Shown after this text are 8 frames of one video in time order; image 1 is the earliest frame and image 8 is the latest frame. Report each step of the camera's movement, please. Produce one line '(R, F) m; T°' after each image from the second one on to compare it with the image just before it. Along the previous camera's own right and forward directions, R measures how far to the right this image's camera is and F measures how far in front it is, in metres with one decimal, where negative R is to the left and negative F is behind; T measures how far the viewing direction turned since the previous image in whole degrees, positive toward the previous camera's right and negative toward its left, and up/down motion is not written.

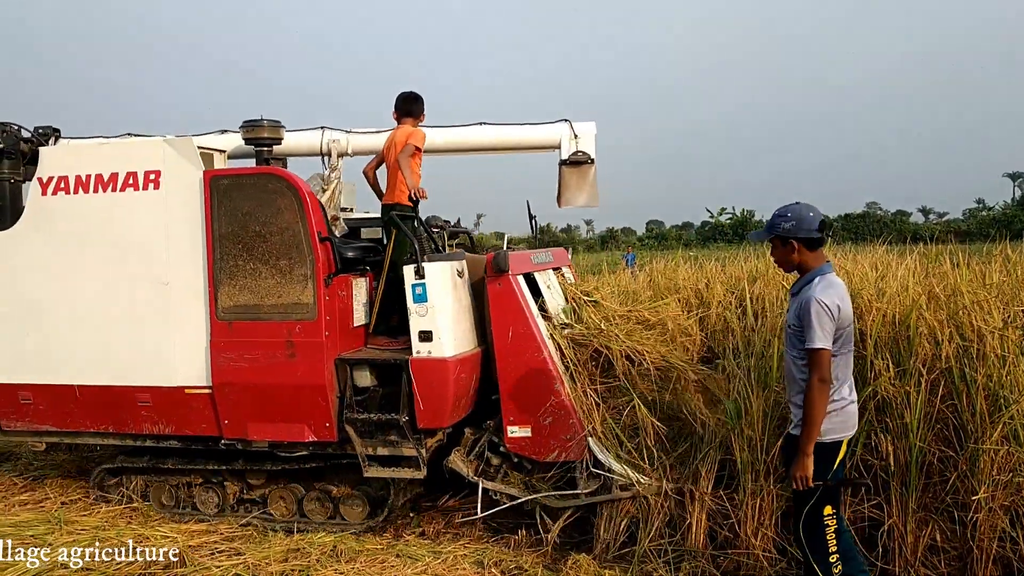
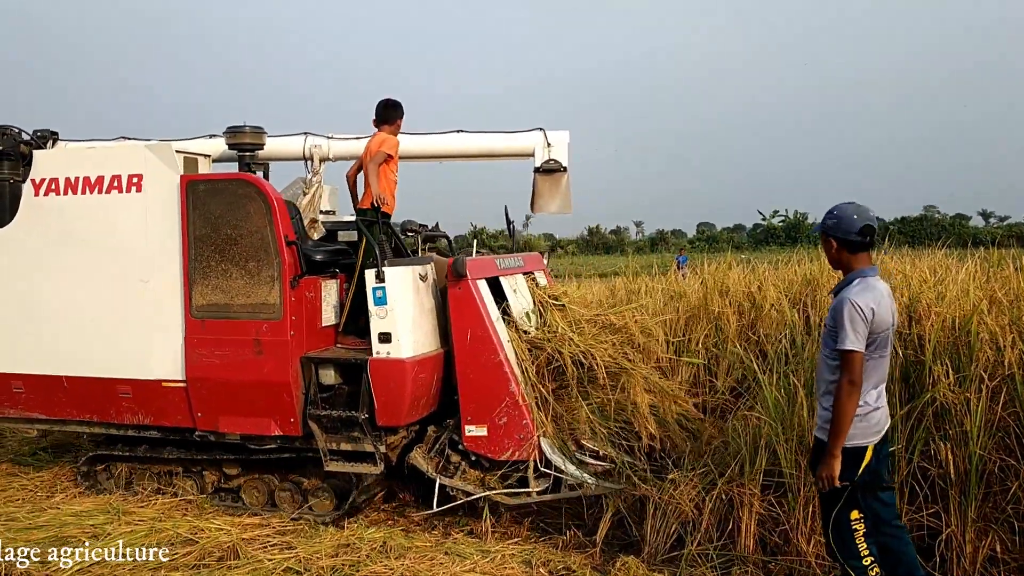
(+0.4, -0.1) m; -4°
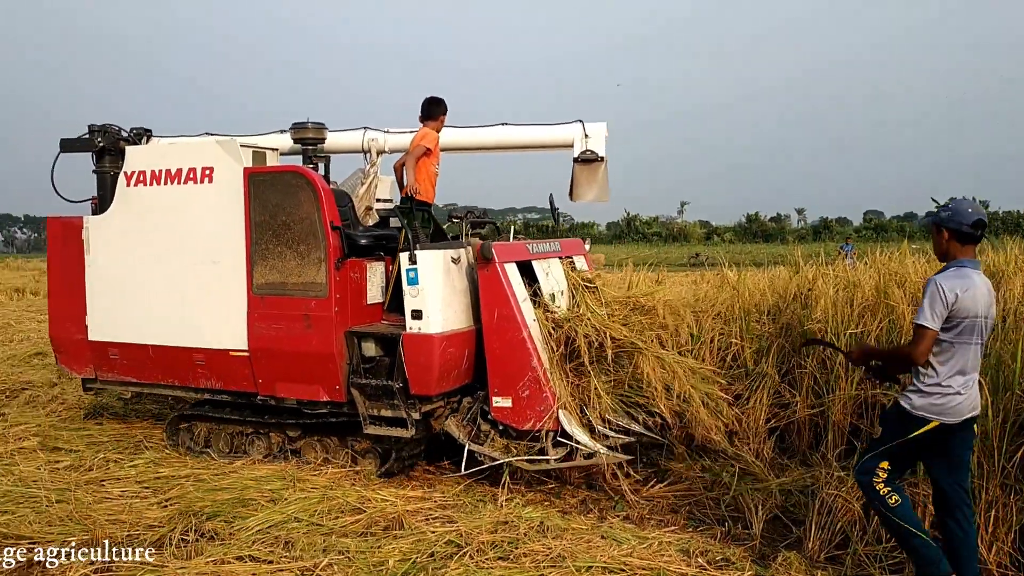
(+0.7, -0.2) m; -11°
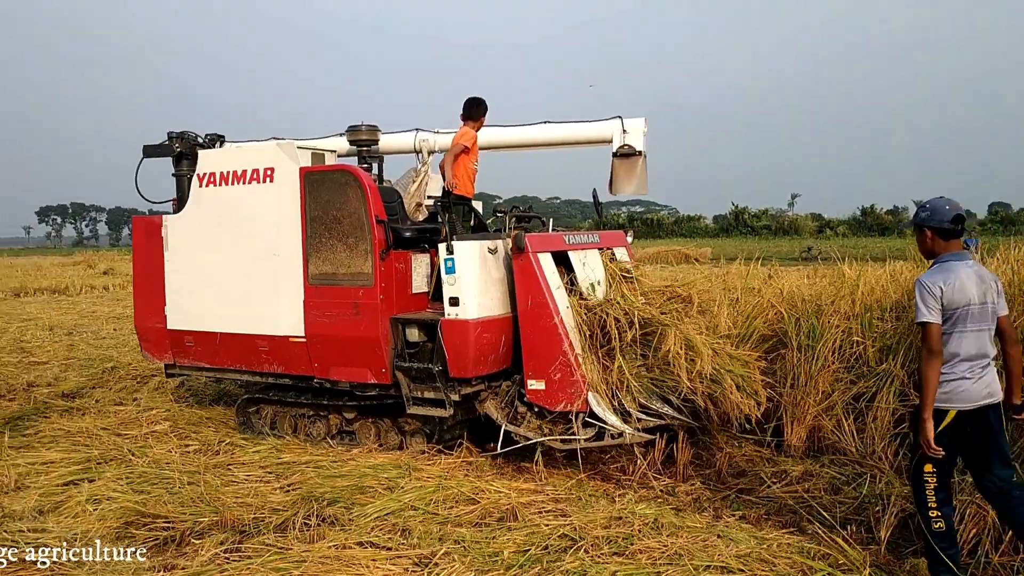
(+0.4, -0.2) m; -8°
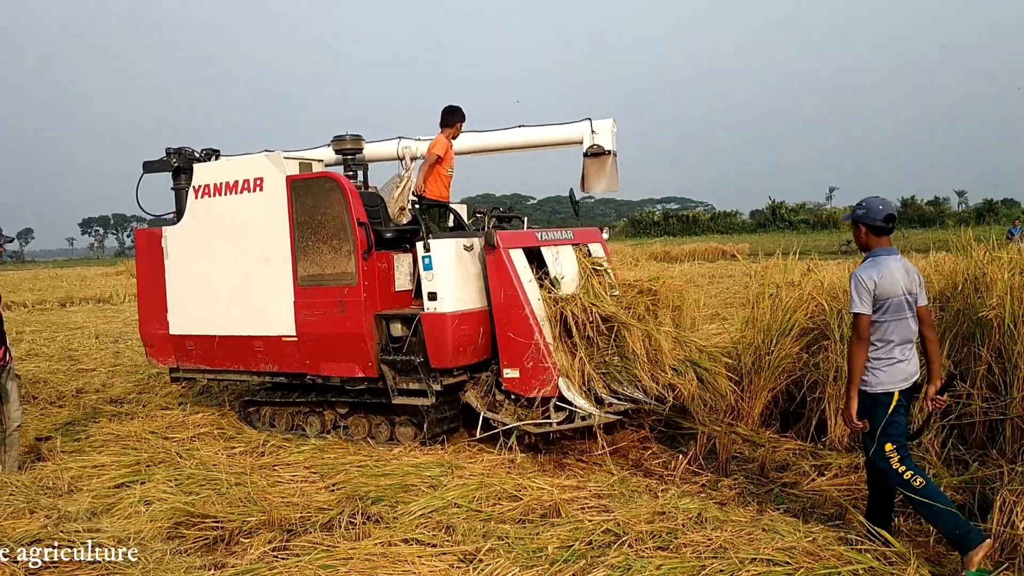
(+0.3, -0.2) m; -3°
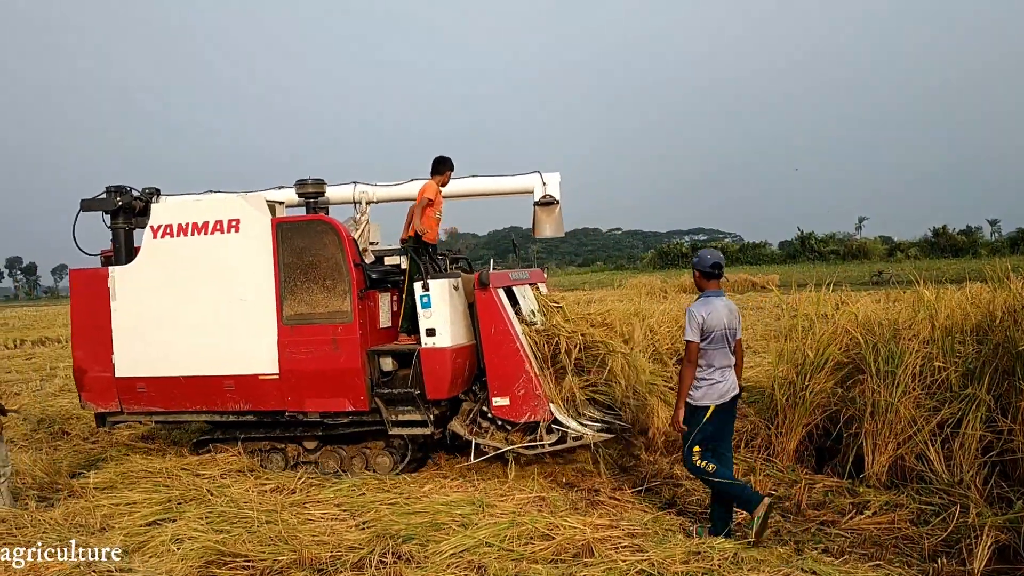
(+0.1, 0.0) m; -2°
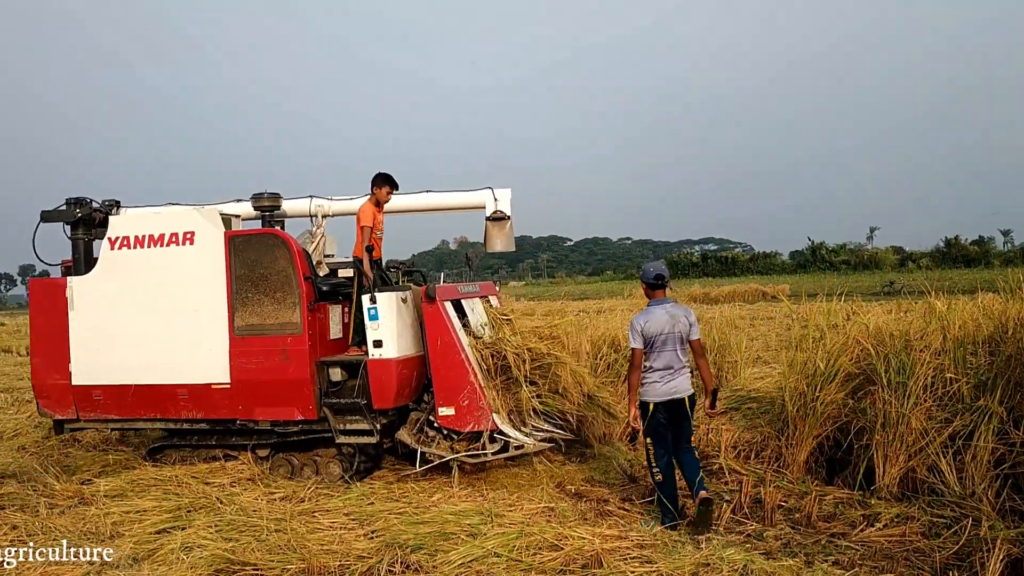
(0.0, 0.0) m; -1°
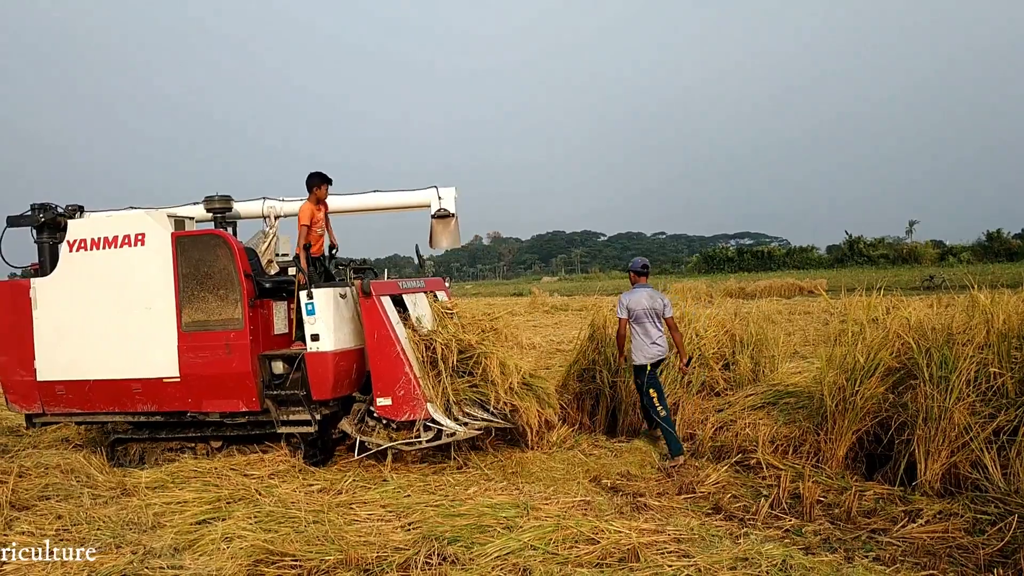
(+0.1, 0.0) m; -2°
